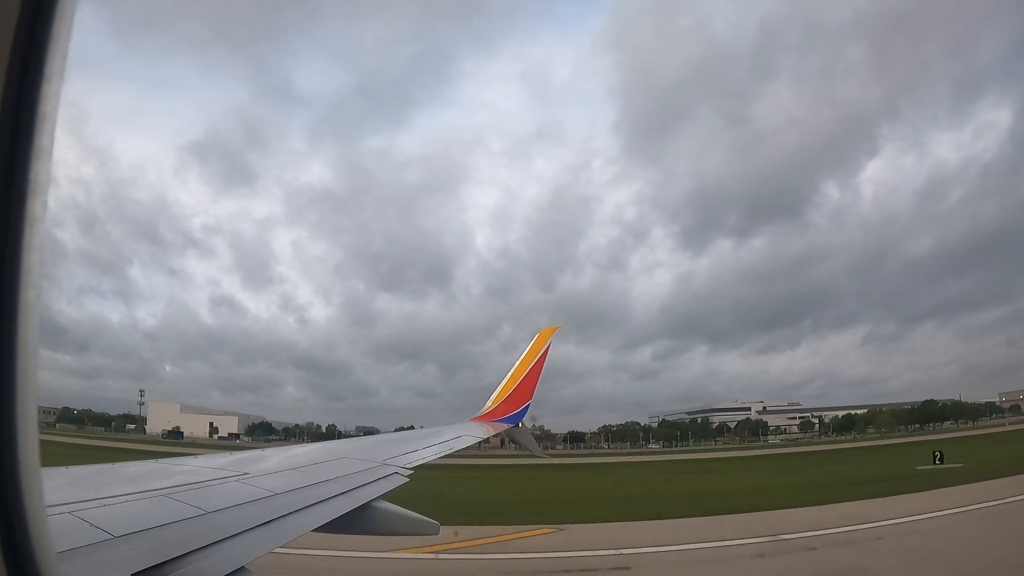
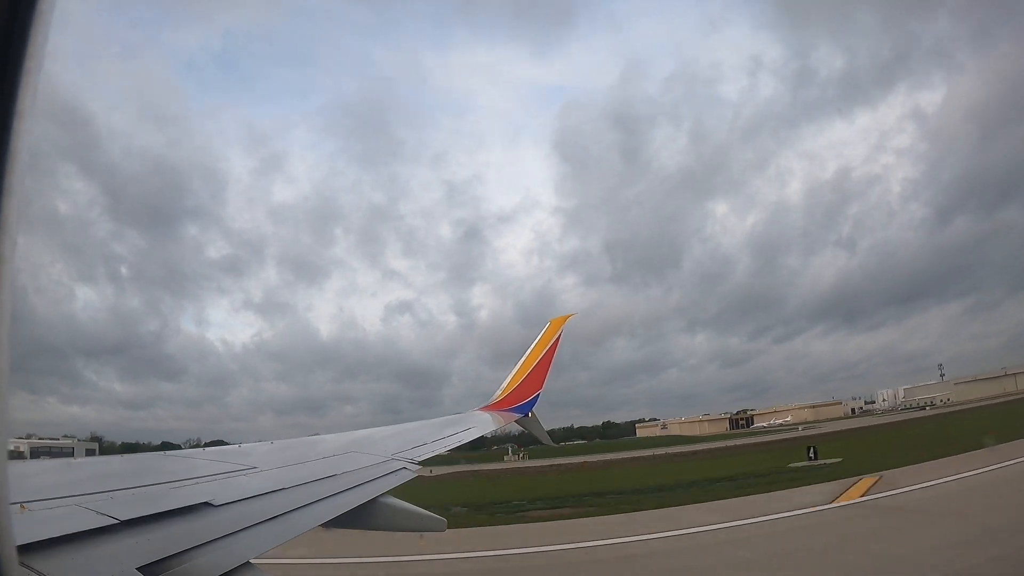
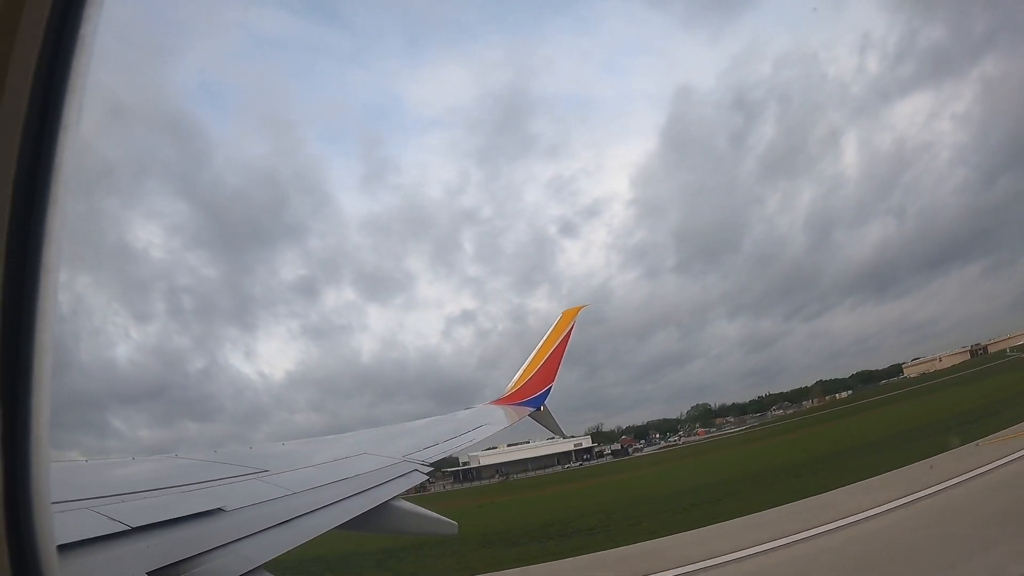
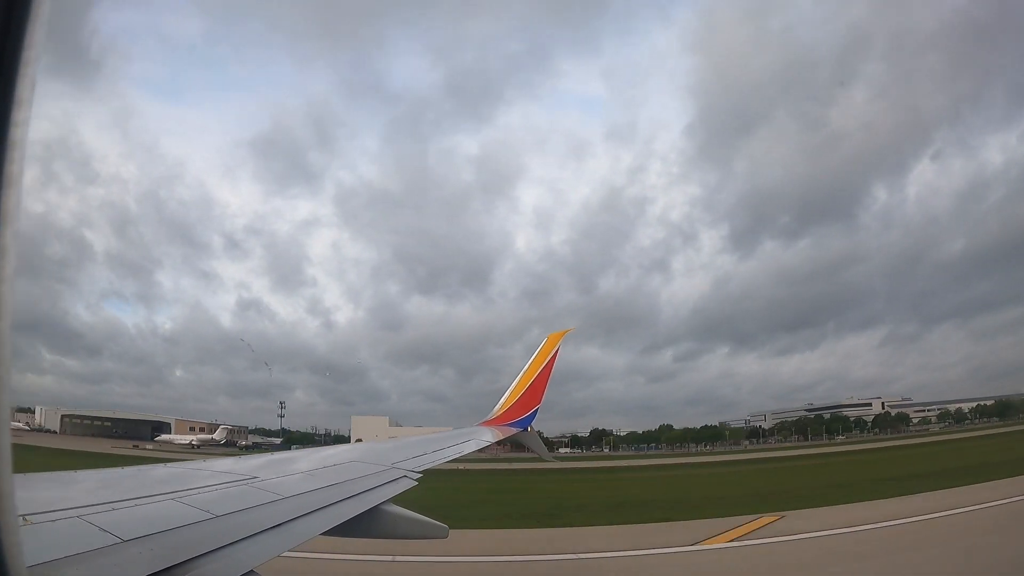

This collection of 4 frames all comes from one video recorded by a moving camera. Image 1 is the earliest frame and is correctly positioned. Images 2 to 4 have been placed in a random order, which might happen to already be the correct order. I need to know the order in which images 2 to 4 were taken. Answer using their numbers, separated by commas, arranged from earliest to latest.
4, 2, 3
